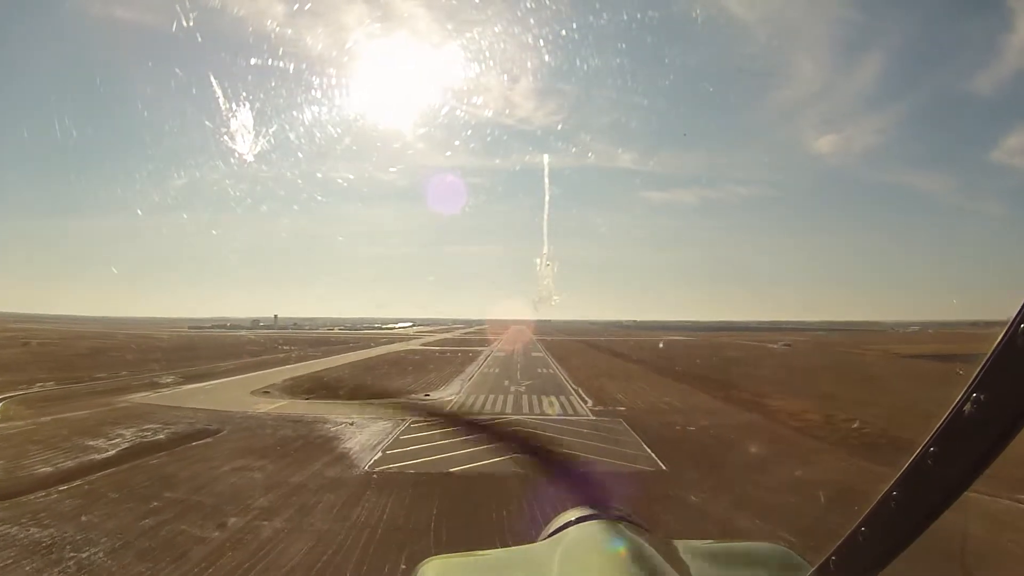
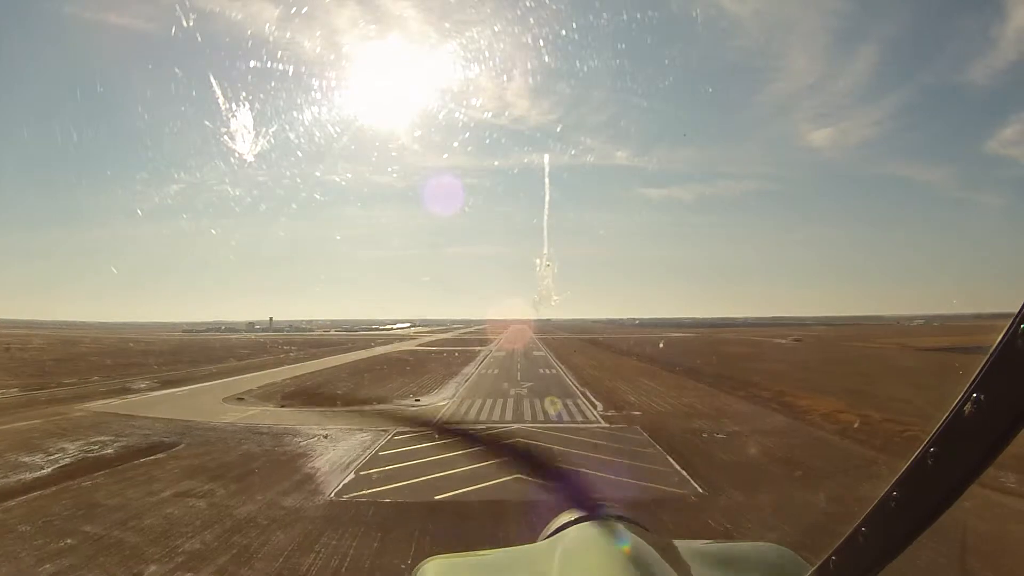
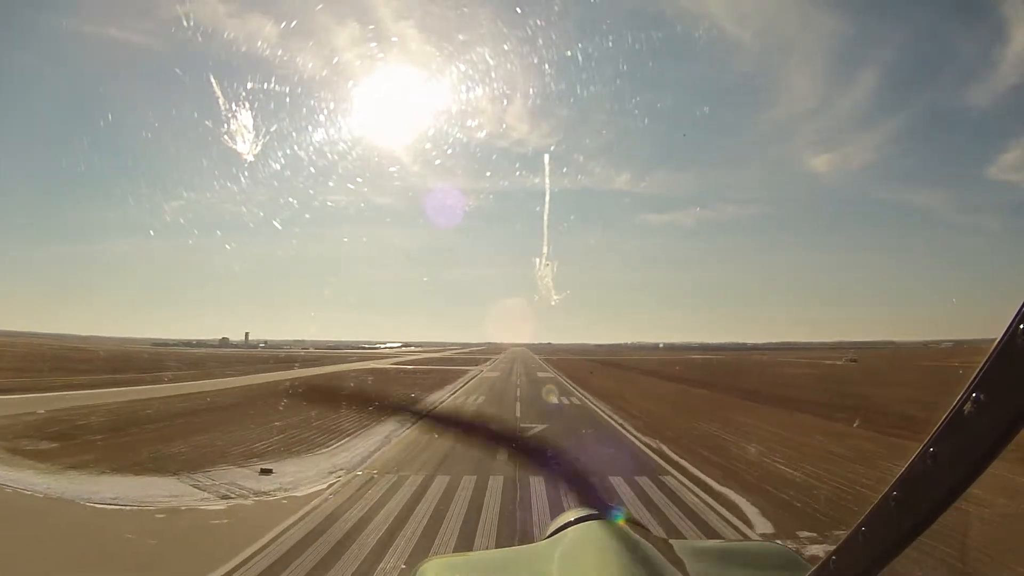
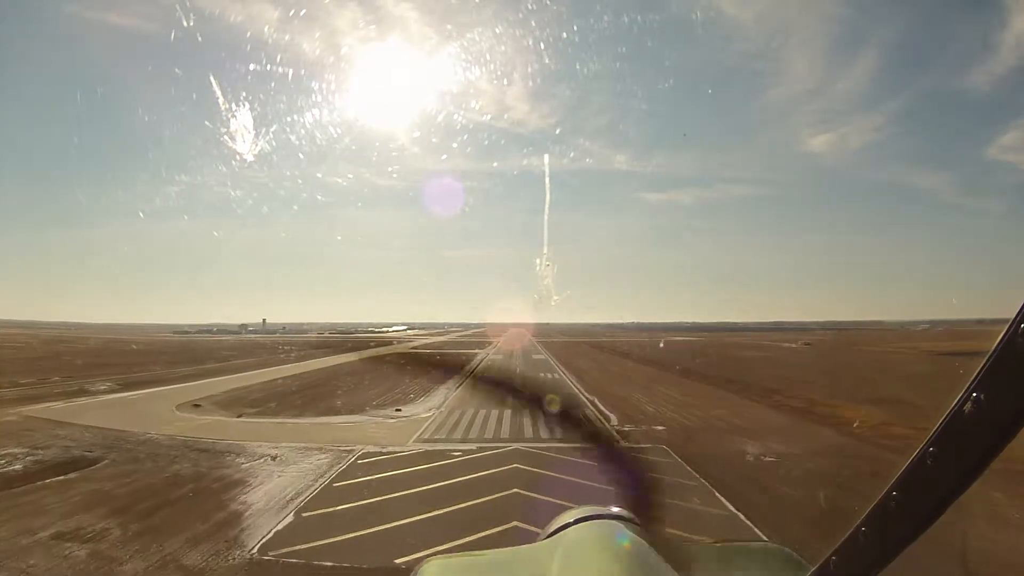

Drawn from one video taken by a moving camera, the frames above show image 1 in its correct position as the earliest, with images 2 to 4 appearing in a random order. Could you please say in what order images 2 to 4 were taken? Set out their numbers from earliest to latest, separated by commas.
2, 4, 3
